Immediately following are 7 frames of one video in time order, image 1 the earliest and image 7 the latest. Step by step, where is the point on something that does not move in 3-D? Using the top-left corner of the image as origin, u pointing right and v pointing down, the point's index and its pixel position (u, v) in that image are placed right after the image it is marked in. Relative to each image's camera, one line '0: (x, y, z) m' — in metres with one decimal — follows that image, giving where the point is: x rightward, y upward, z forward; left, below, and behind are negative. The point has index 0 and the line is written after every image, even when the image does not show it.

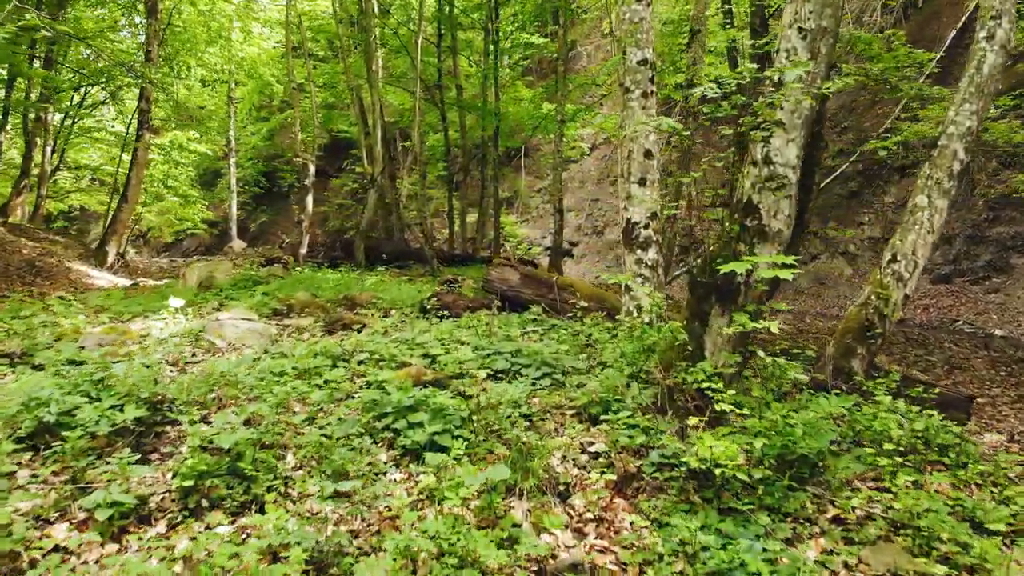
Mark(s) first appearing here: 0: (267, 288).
0: (-2.6, 0.0, +10.5) m
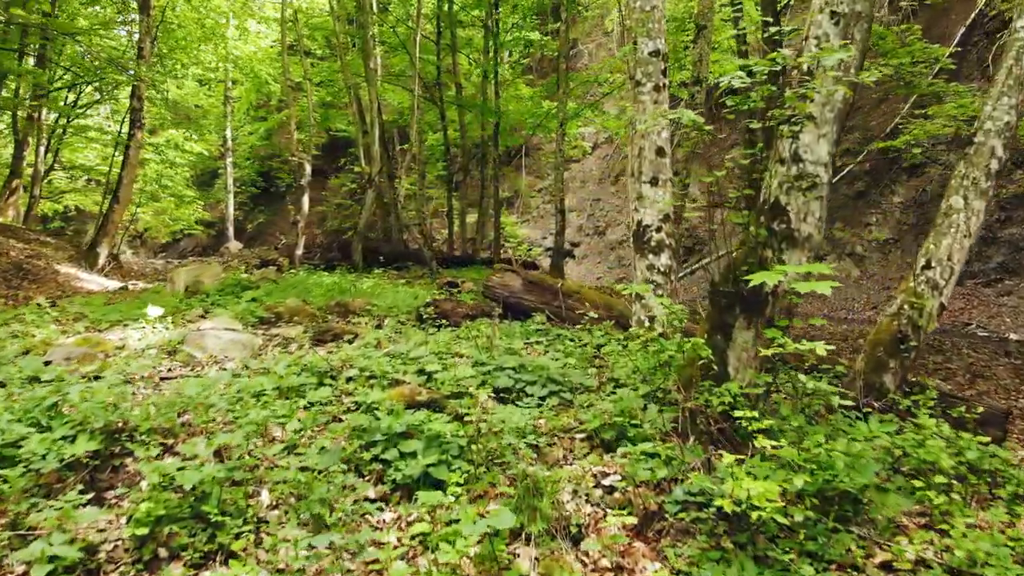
0: (-2.6, -0.1, +9.9) m
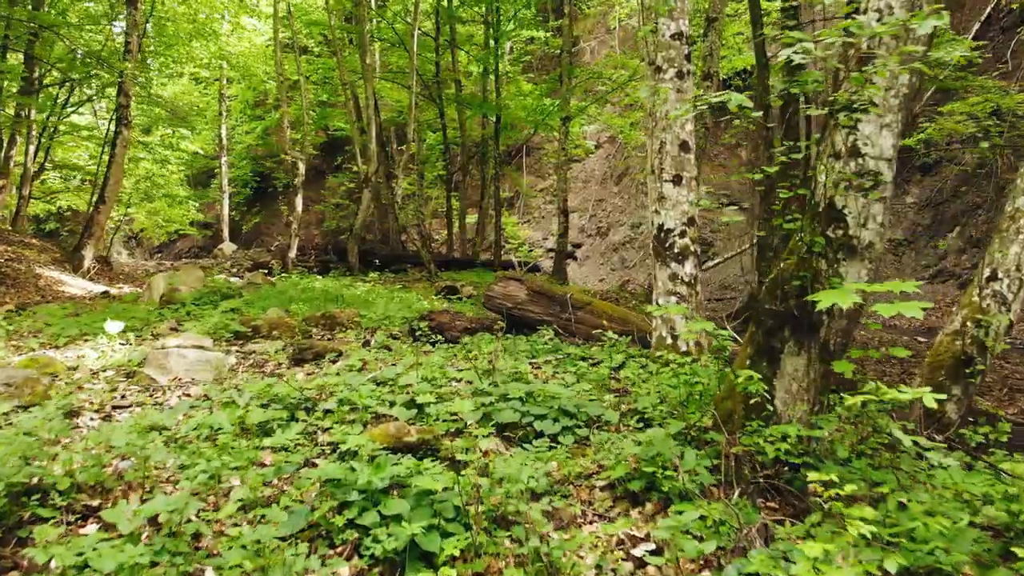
0: (-2.6, -0.1, +9.1) m
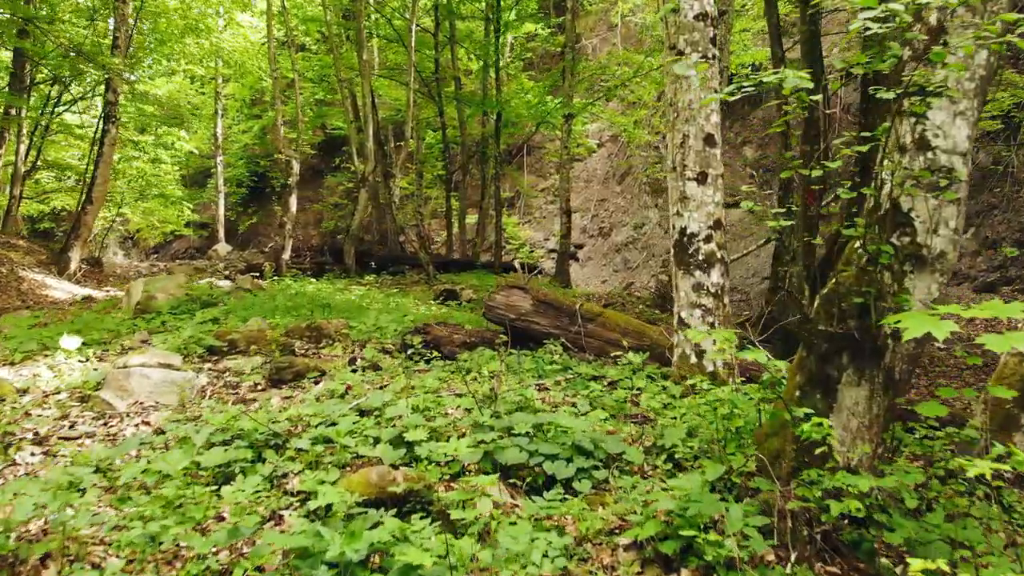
0: (-2.5, -0.2, +8.4) m
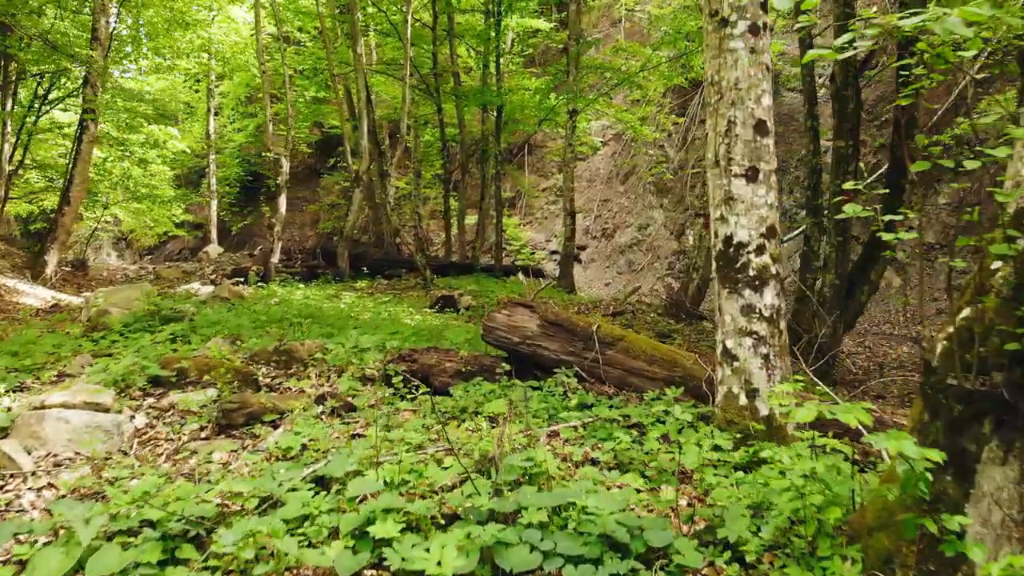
0: (-2.5, -0.3, +7.4) m
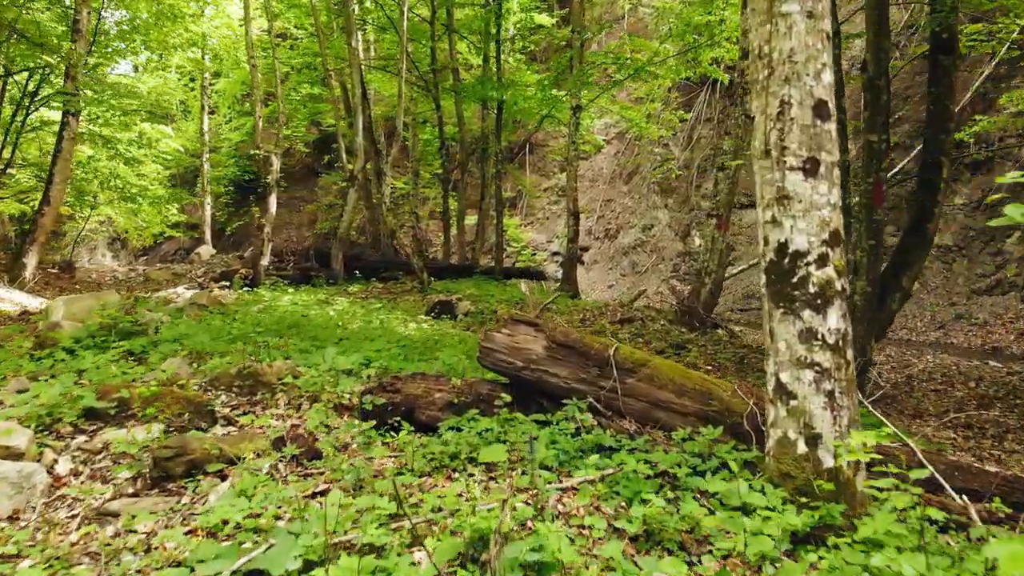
0: (-2.5, -0.4, +6.5) m
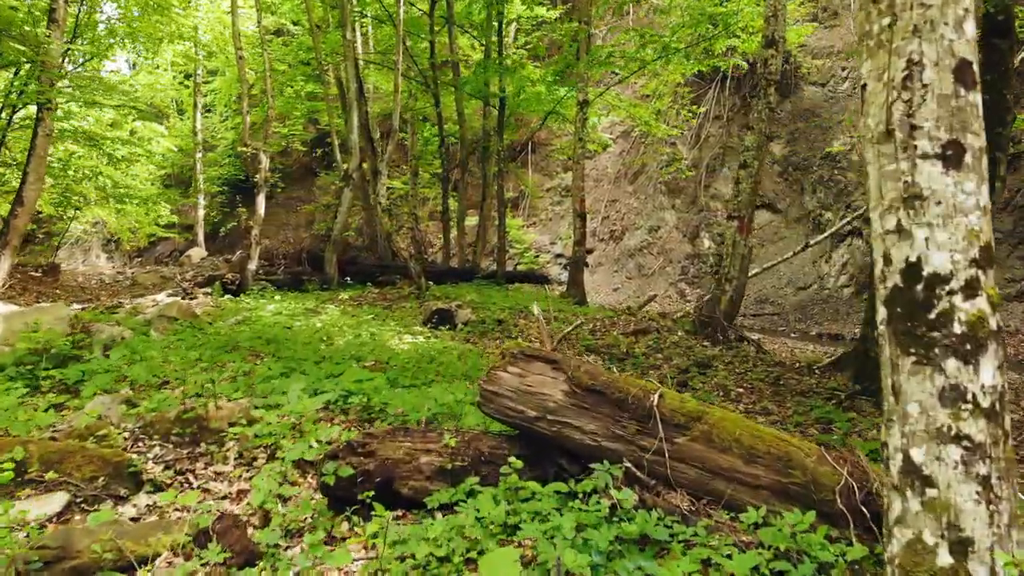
0: (-2.5, -0.5, +5.5) m
